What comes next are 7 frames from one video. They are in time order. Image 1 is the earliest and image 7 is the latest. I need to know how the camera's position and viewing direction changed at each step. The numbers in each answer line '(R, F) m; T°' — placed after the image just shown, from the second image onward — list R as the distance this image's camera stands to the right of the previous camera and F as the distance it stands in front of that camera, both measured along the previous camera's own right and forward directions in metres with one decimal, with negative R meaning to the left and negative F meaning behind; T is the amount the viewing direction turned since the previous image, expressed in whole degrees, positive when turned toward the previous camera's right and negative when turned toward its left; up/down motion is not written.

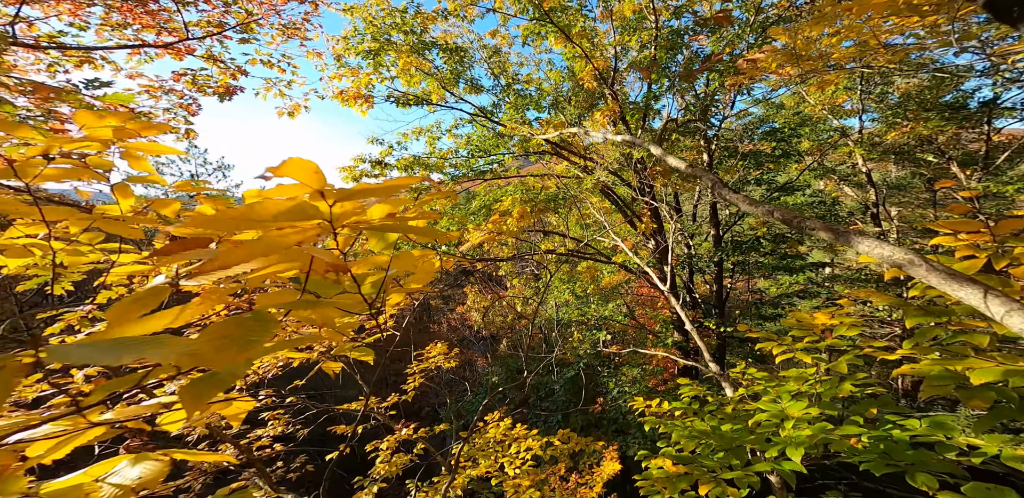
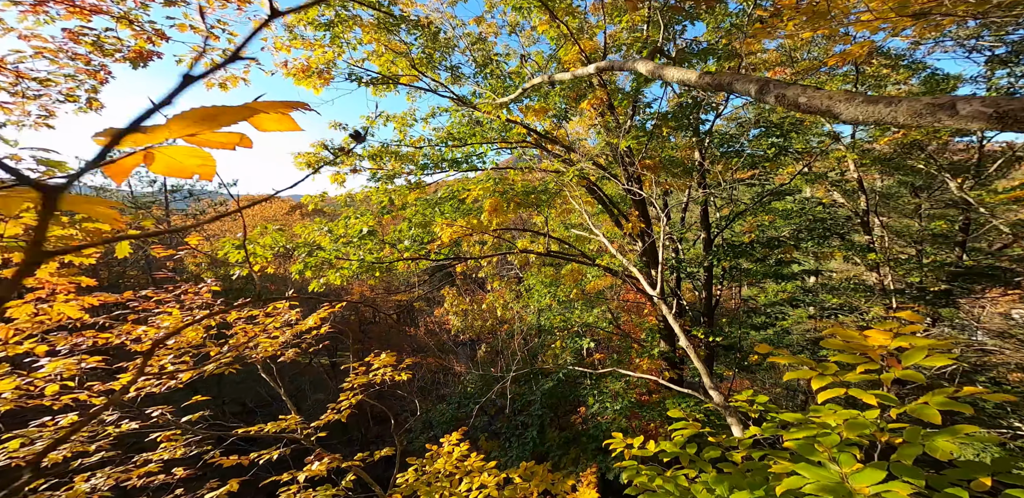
(+0.2, +0.7) m; +1°
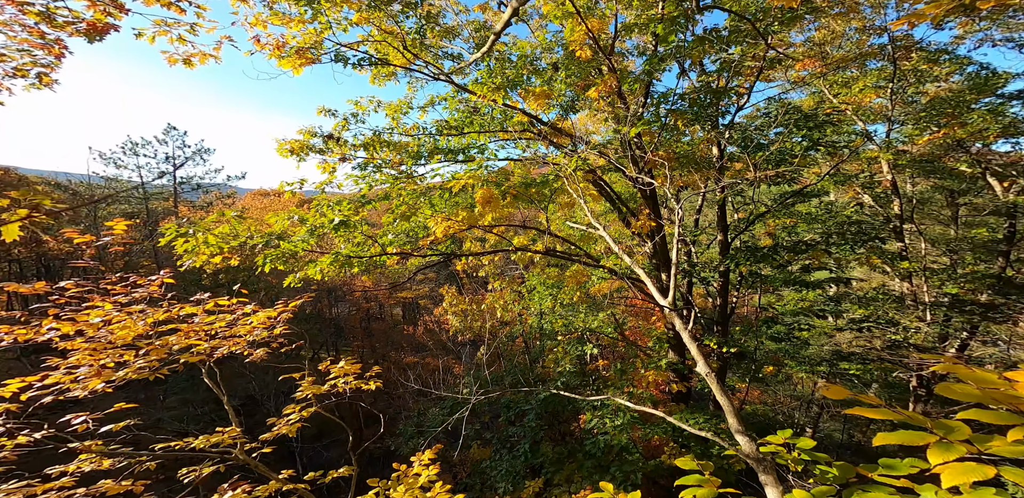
(+0.2, +0.6) m; -1°
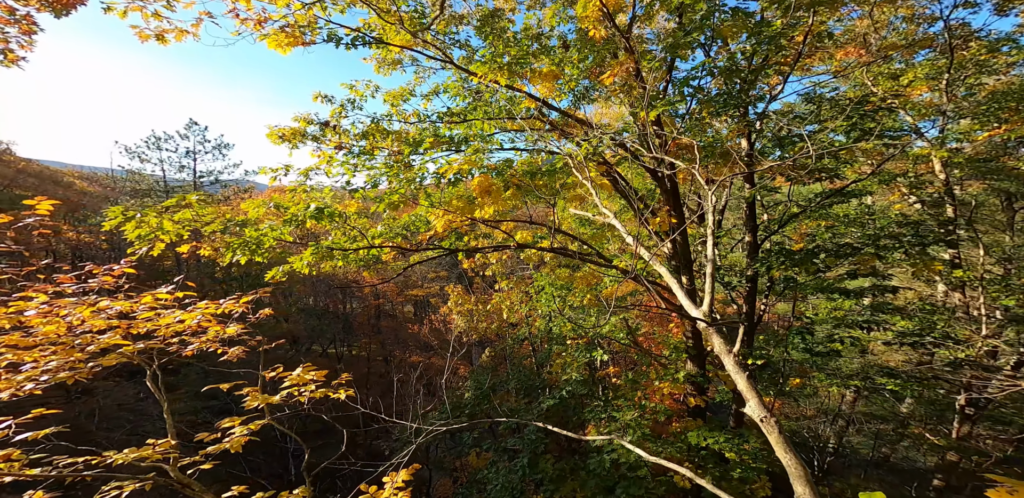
(+0.1, +0.6) m; -2°
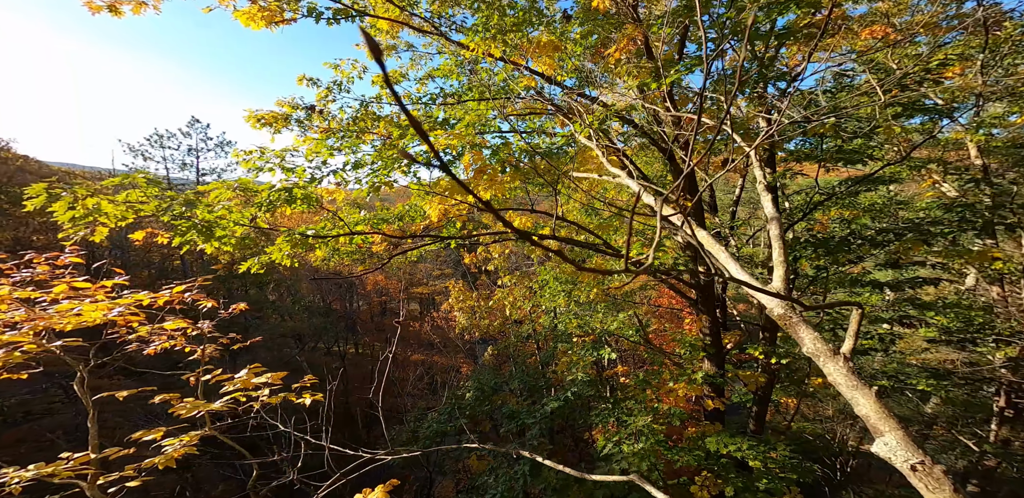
(+0.1, +0.5) m; -1°
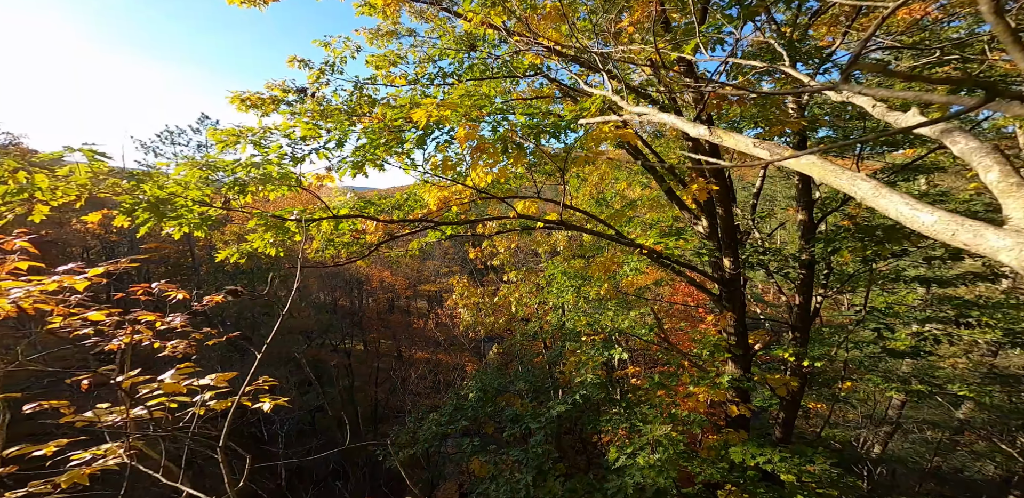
(0.0, +0.5) m; -1°
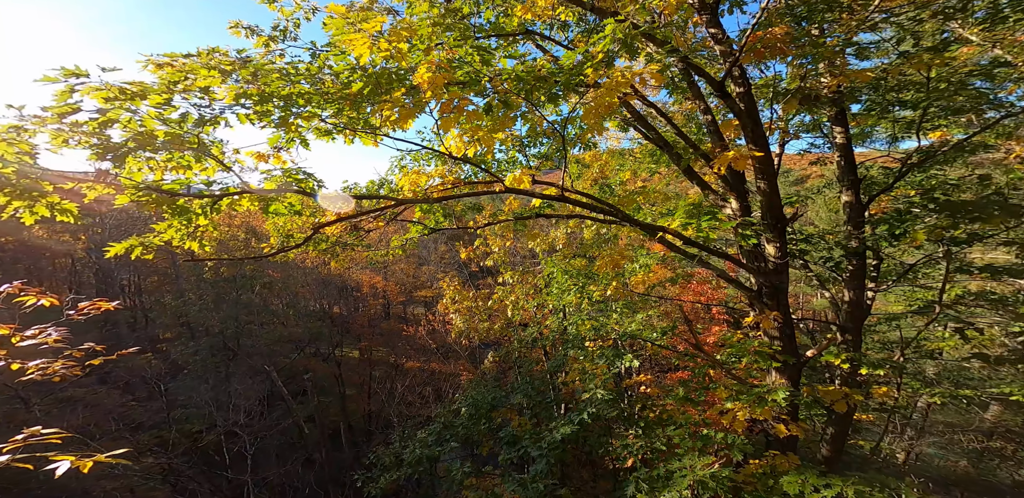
(+0.1, +1.0) m; 0°
